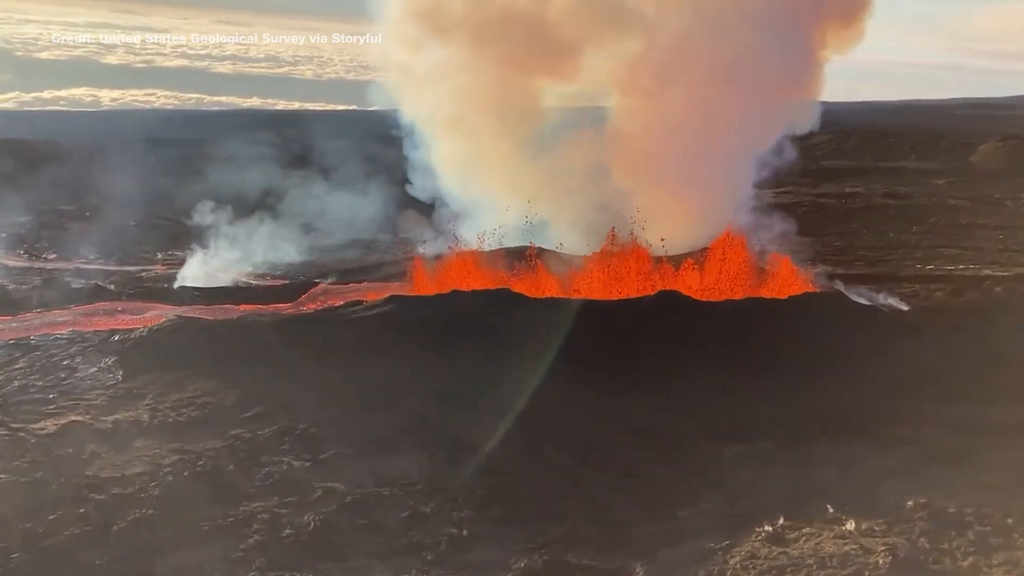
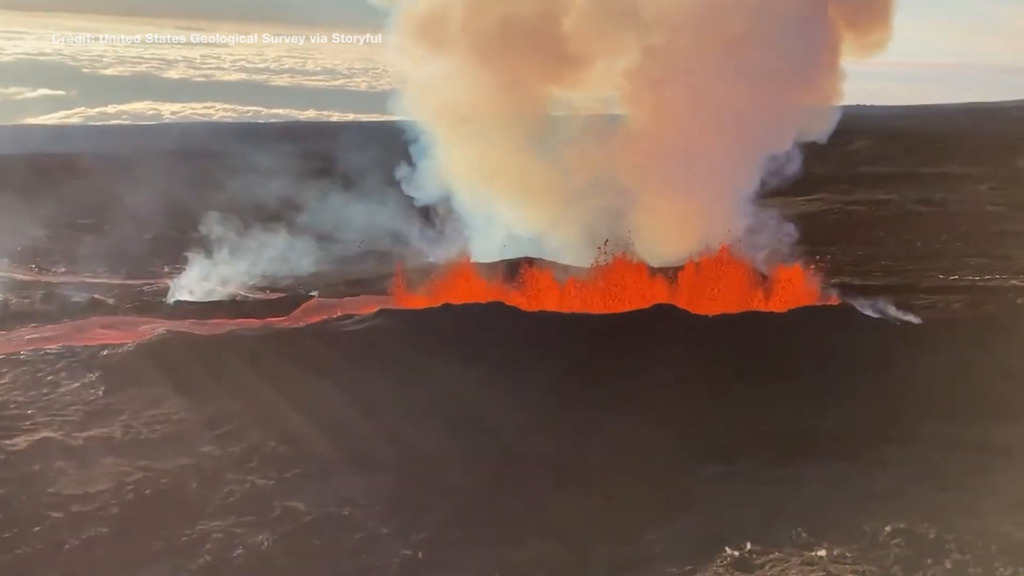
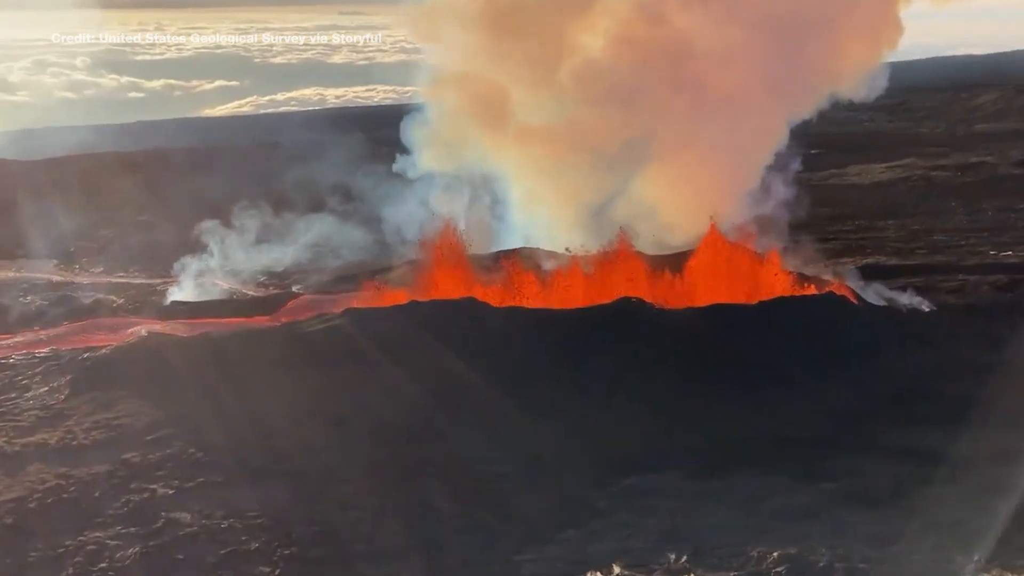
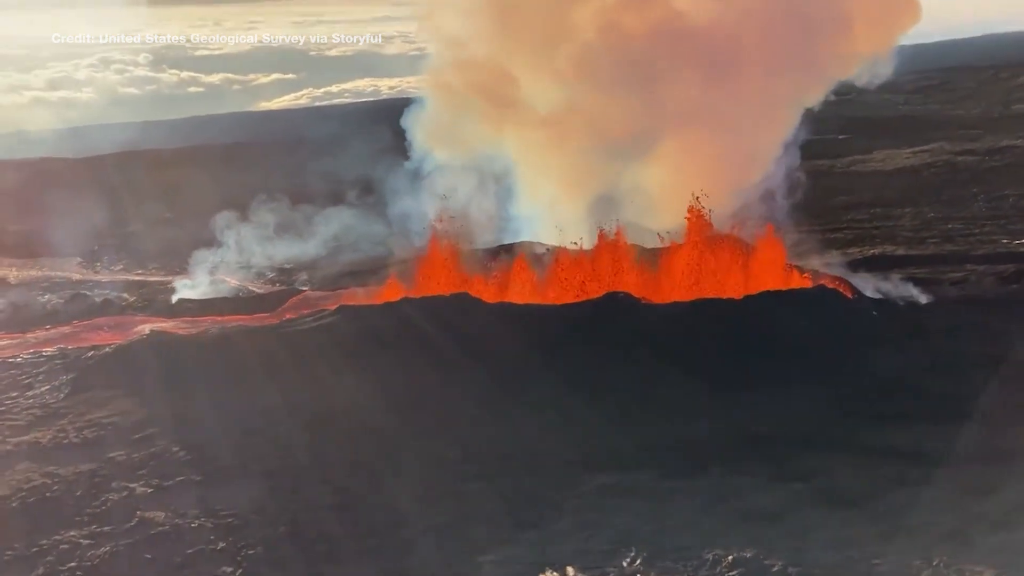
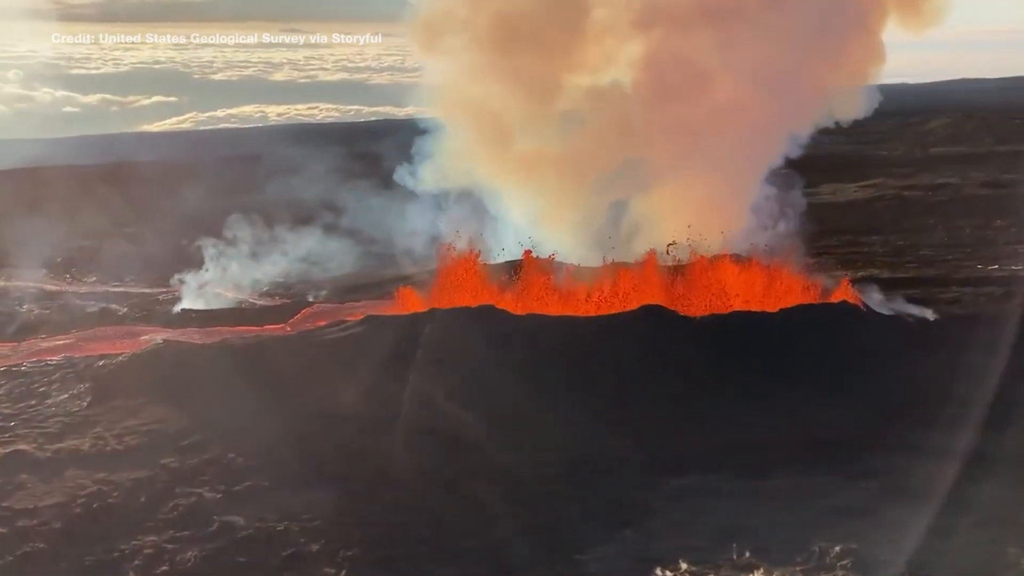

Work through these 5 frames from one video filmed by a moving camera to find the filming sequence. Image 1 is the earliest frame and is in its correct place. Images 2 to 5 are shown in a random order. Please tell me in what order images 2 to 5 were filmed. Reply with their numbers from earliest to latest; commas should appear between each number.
2, 5, 3, 4
